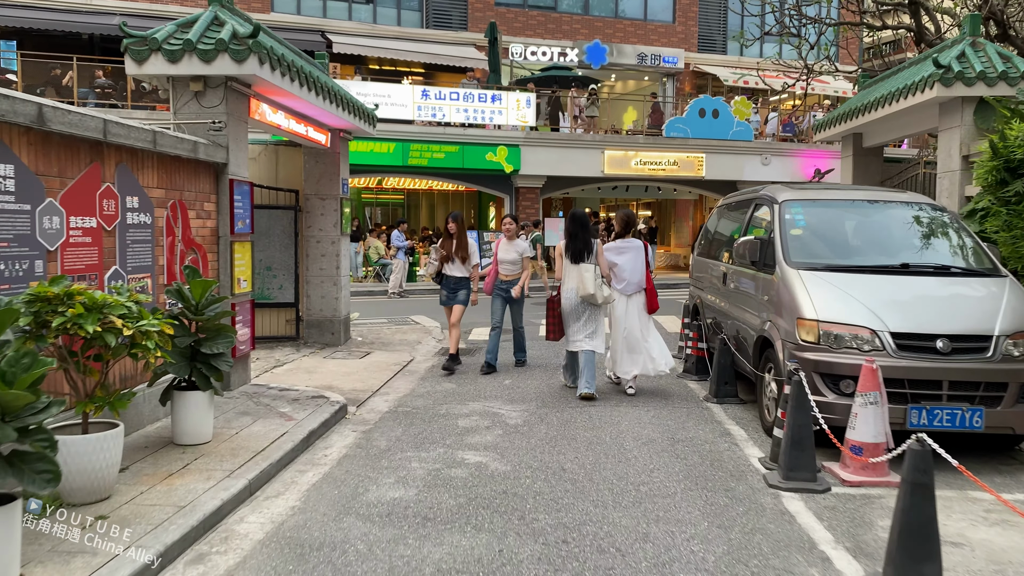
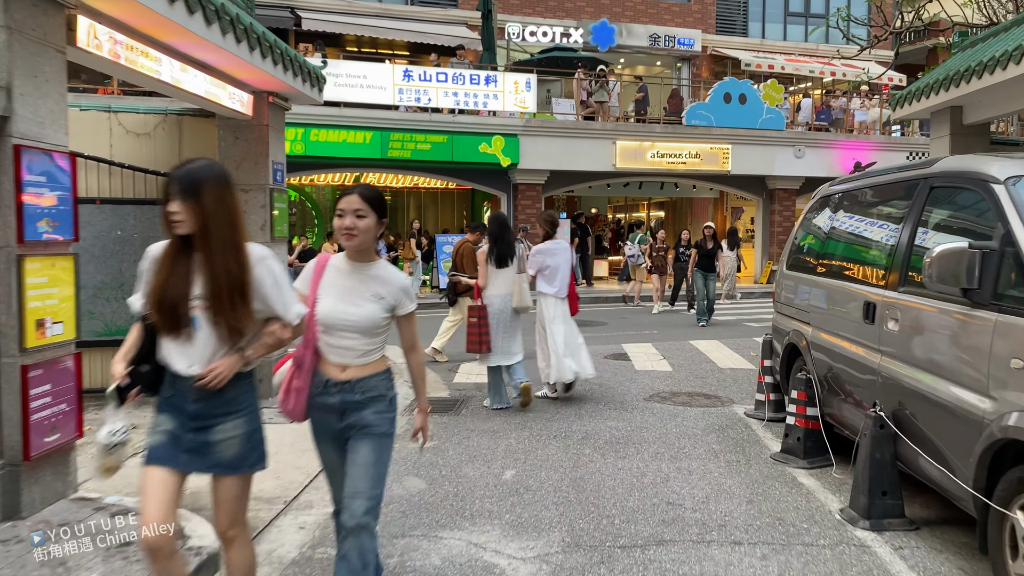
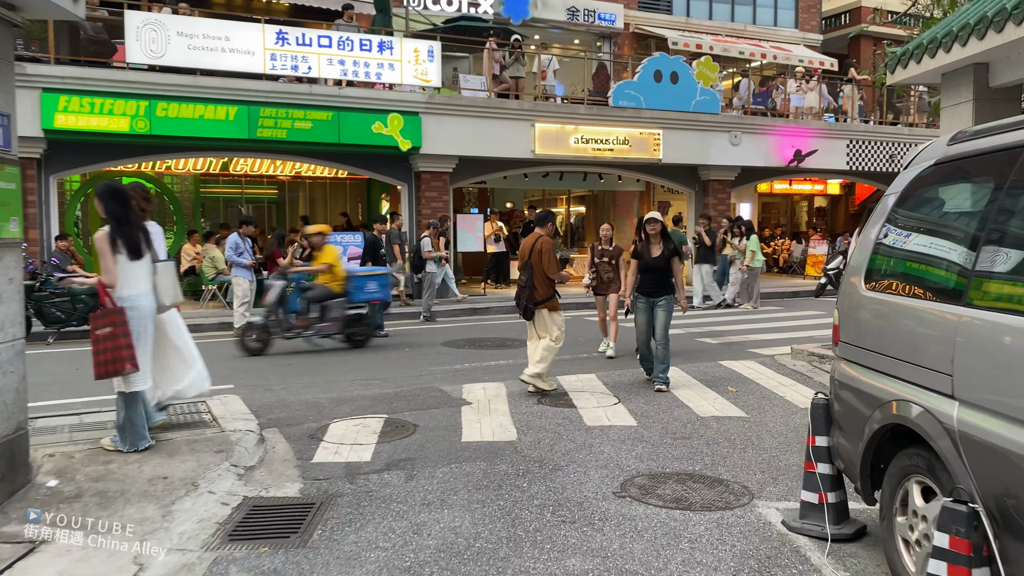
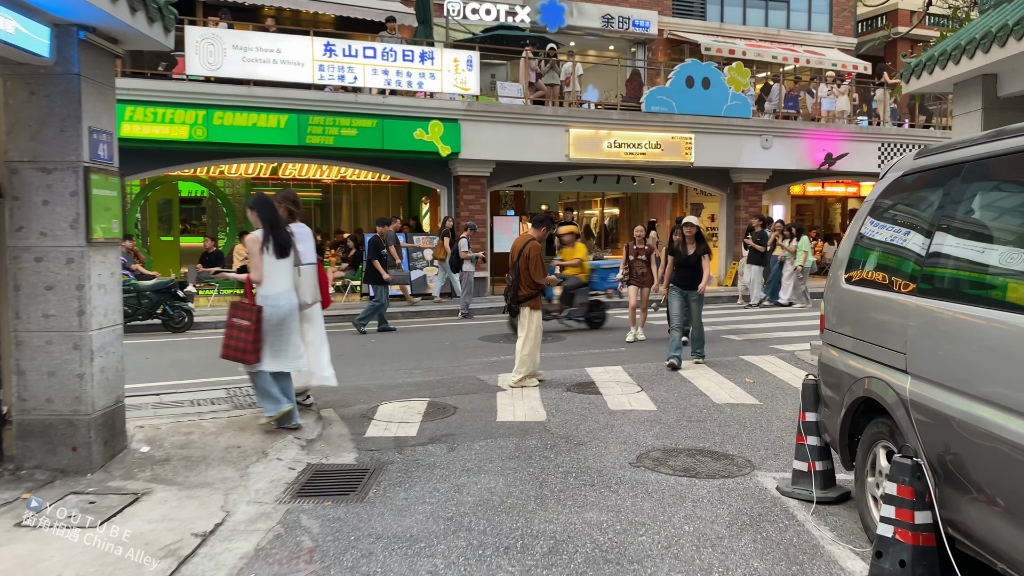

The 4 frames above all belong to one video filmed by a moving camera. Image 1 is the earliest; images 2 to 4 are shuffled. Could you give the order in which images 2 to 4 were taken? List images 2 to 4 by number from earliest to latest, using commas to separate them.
2, 4, 3
